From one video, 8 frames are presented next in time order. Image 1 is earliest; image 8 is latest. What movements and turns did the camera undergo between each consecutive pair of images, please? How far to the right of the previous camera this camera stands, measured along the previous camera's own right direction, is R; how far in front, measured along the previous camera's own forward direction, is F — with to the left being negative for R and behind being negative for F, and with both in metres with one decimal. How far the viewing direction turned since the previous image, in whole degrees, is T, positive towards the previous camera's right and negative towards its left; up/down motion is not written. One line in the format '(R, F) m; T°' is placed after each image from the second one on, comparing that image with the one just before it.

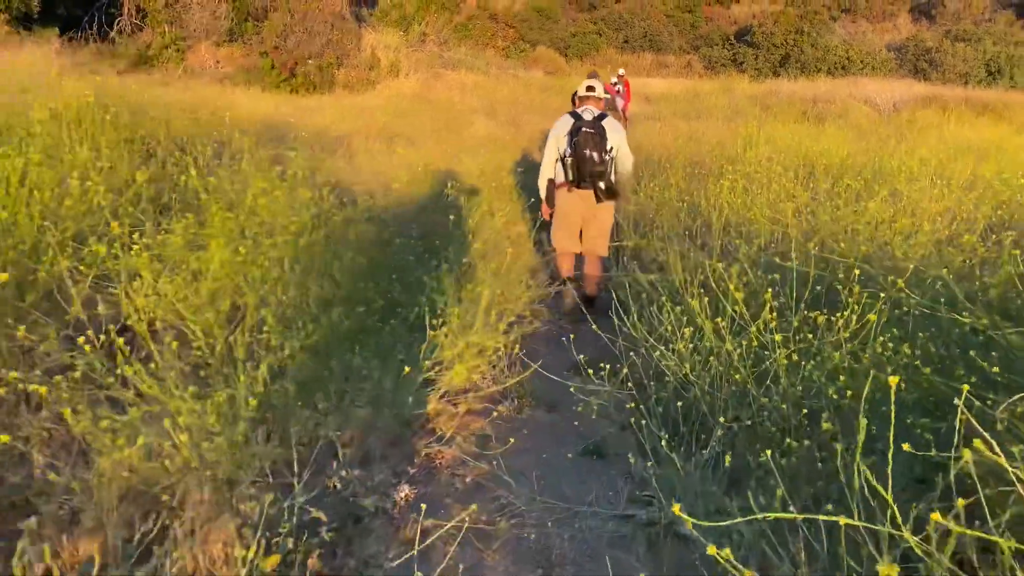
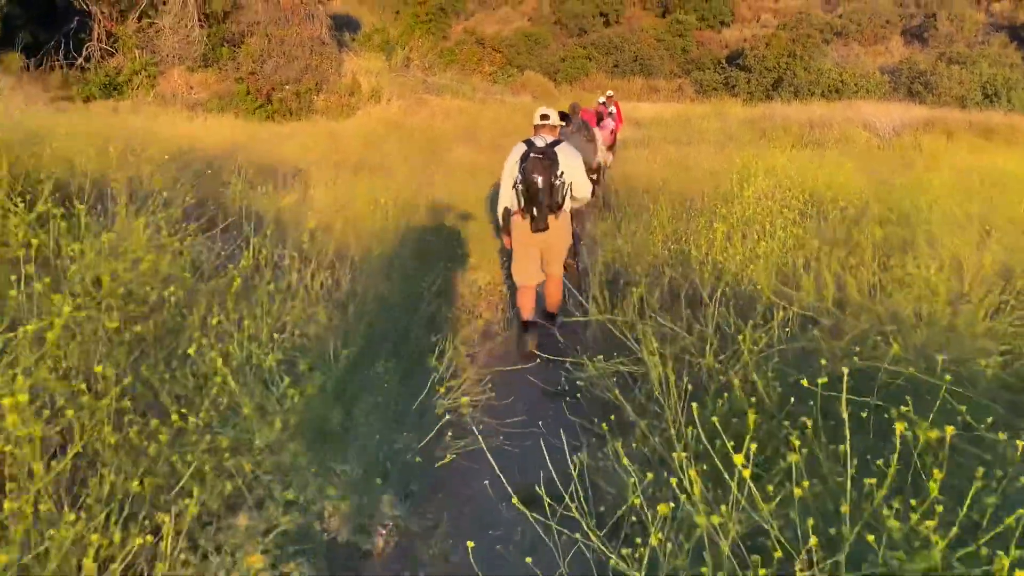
(+0.2, +0.7) m; 0°
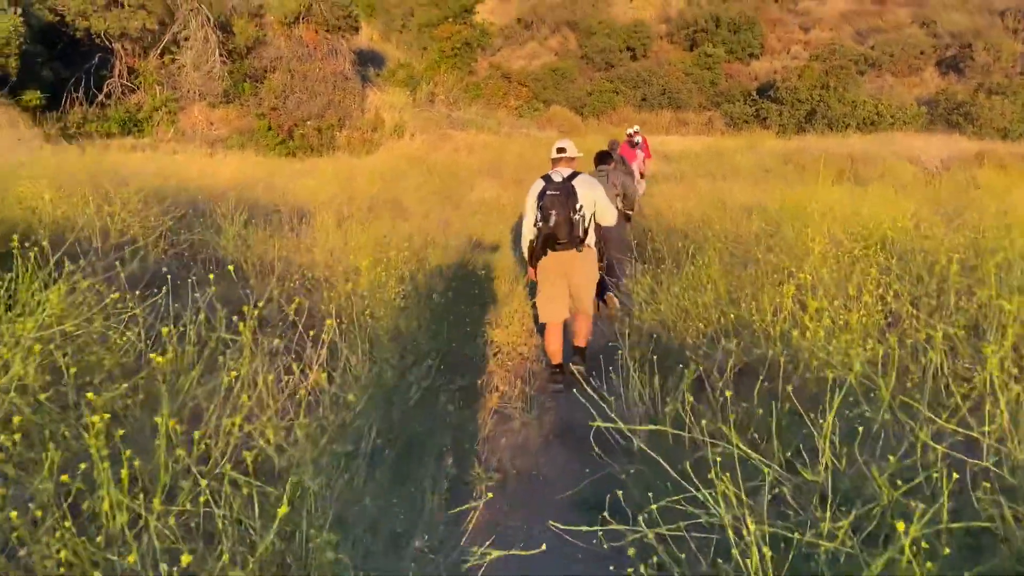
(0.0, +0.6) m; -2°
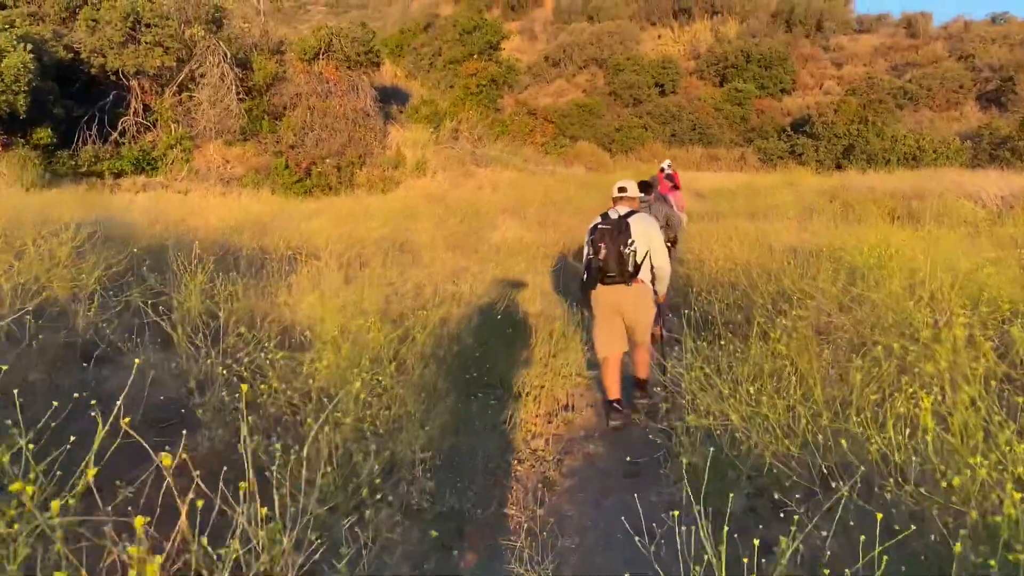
(+0.1, +0.8) m; -2°
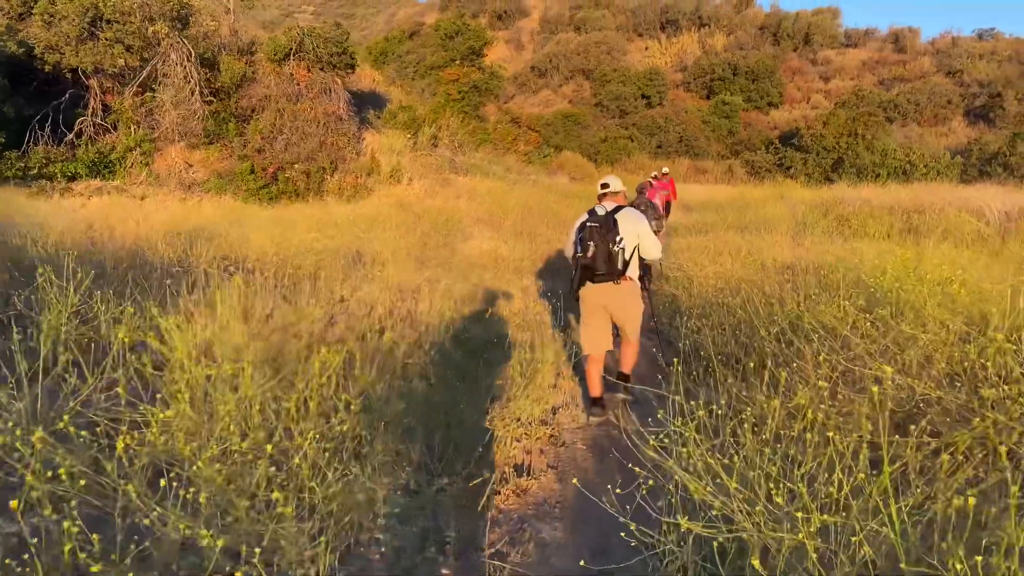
(+0.2, +0.8) m; +1°
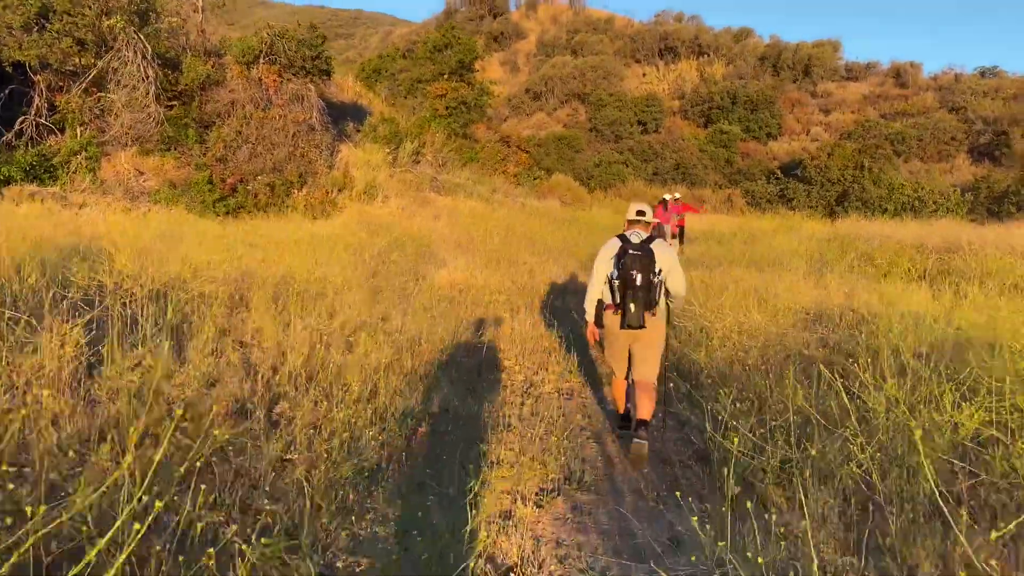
(+0.2, +1.4) m; +1°
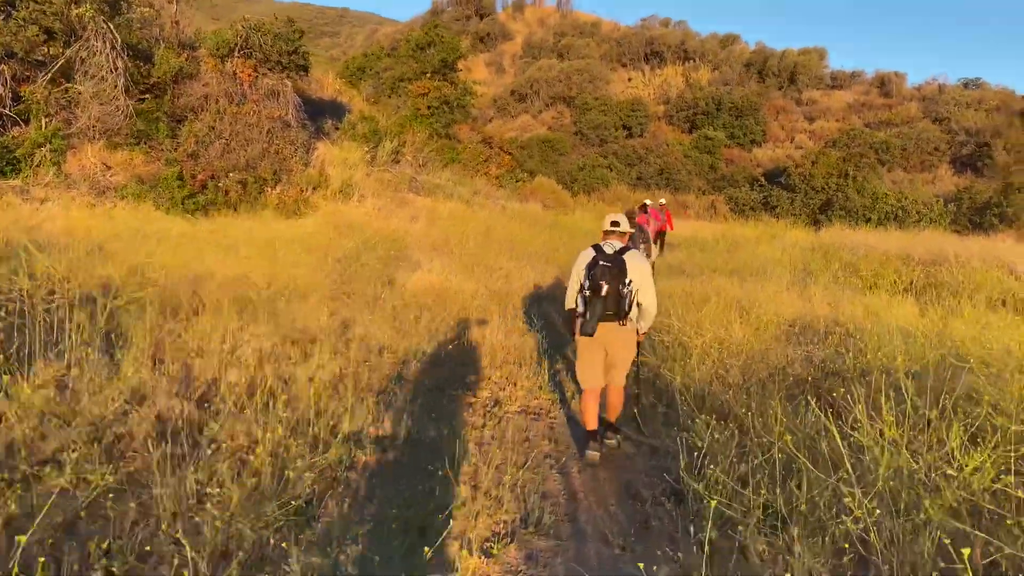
(+0.1, +0.3) m; +1°
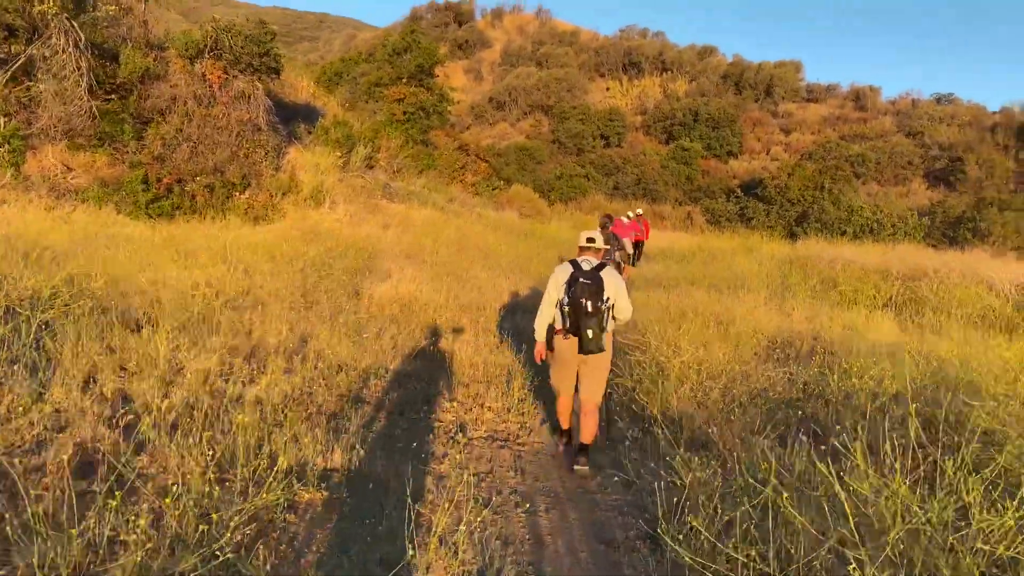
(0.0, +0.3) m; +2°
